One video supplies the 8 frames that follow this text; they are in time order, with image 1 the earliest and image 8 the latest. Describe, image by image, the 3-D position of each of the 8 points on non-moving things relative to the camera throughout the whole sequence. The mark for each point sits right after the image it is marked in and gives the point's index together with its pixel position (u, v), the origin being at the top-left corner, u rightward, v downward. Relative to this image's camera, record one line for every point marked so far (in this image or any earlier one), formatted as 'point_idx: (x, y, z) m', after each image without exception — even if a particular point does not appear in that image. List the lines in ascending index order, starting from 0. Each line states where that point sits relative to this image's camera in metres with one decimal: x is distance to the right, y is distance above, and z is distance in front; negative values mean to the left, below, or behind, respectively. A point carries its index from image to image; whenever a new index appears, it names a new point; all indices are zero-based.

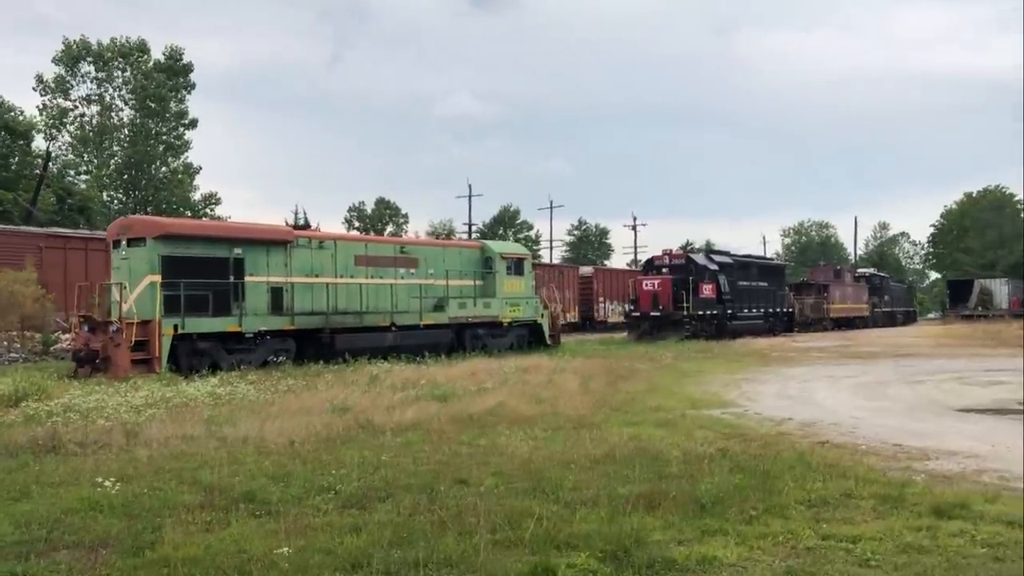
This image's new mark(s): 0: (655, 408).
0: (+2.2, -1.9, +13.6) m
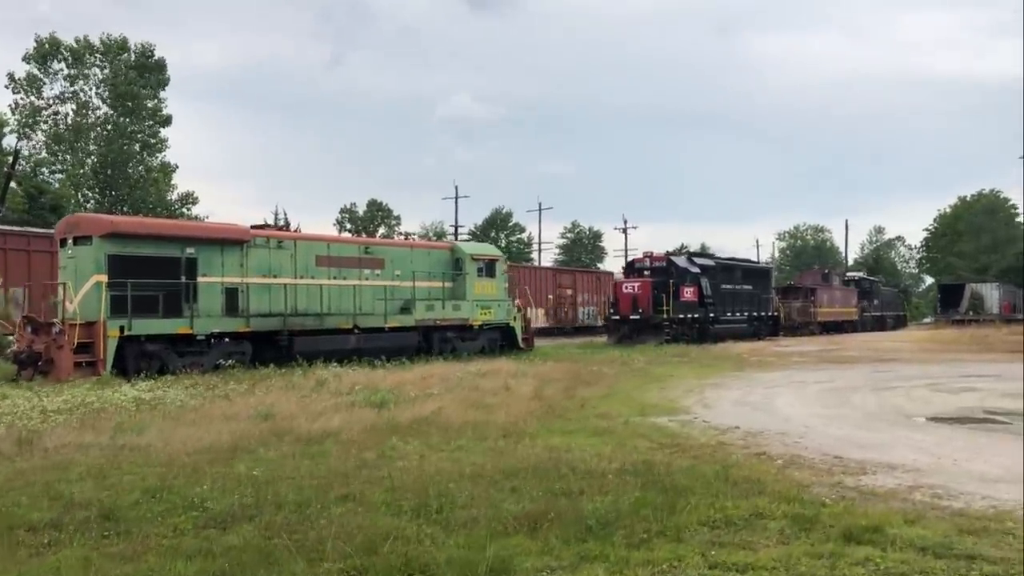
0: (+1.3, -1.9, +12.9) m
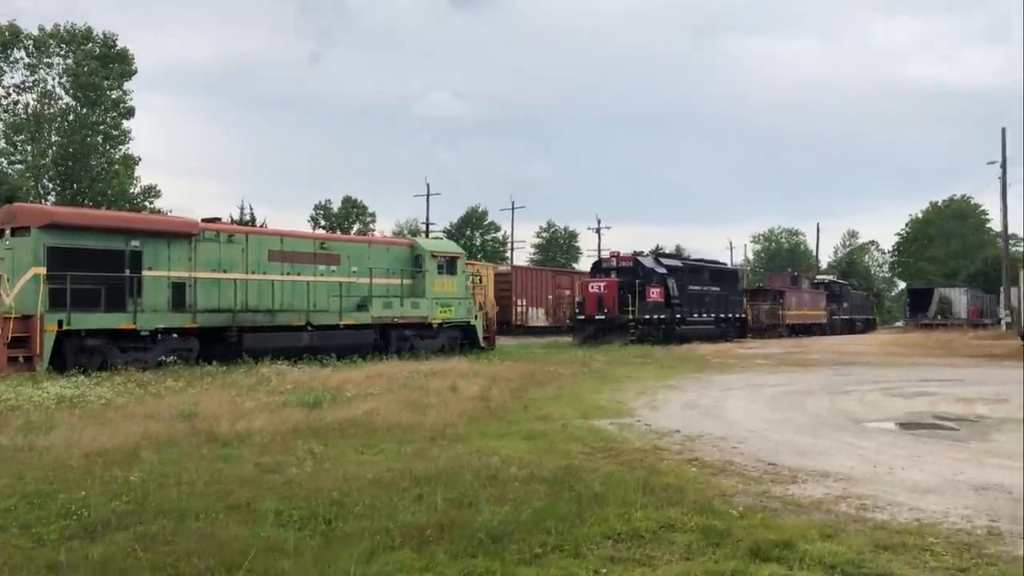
0: (+0.4, -1.9, +12.5) m
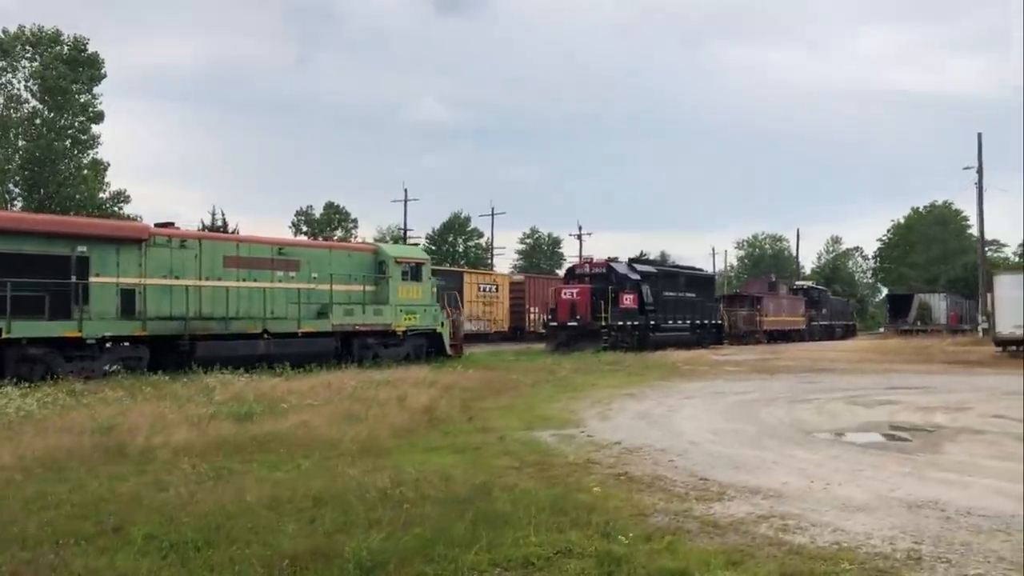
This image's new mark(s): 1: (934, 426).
0: (-0.4, -2.0, +12.1) m
1: (+6.2, -2.0, +12.8) m
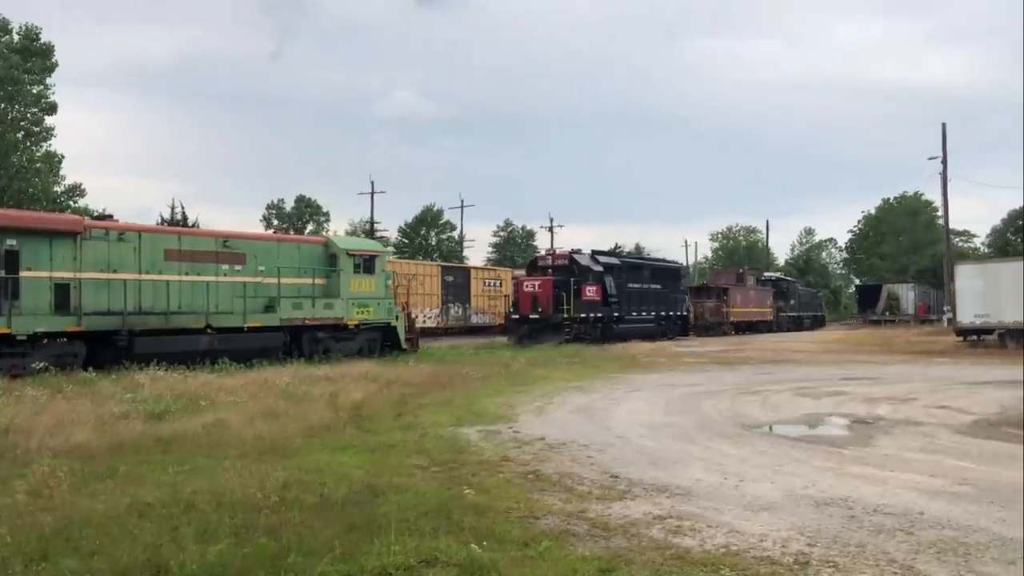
0: (-1.4, -1.8, +11.6) m
1: (+5.2, -1.9, +12.5) m
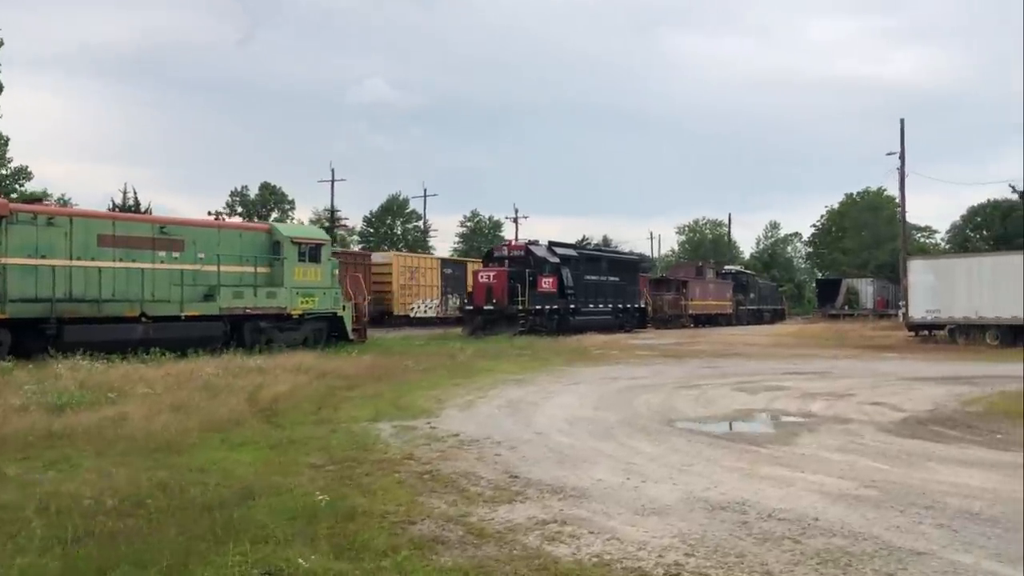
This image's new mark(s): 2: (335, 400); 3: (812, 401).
0: (-2.5, -1.7, +11.2) m
1: (+4.2, -1.8, +12.3) m
2: (-2.7, -1.7, +13.3) m
3: (+4.8, -1.8, +13.8) m
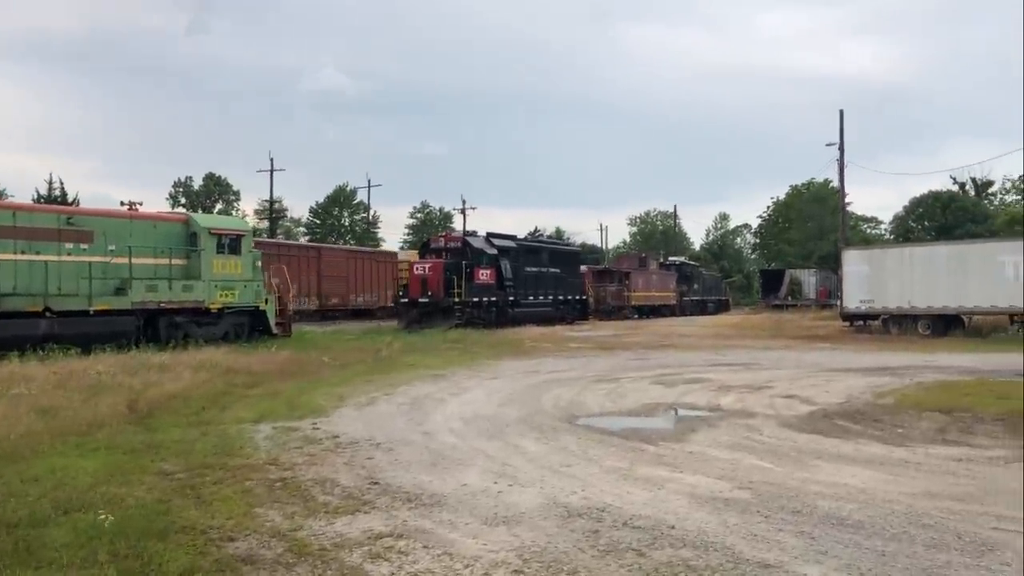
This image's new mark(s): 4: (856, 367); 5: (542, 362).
0: (-3.8, -1.6, +10.6) m
1: (+2.8, -1.7, +12.0) m
2: (-4.1, -1.6, +12.6) m
3: (+3.3, -1.7, +13.5) m
4: (+7.2, -1.7, +18.1) m
5: (+0.7, -1.7, +20.1) m
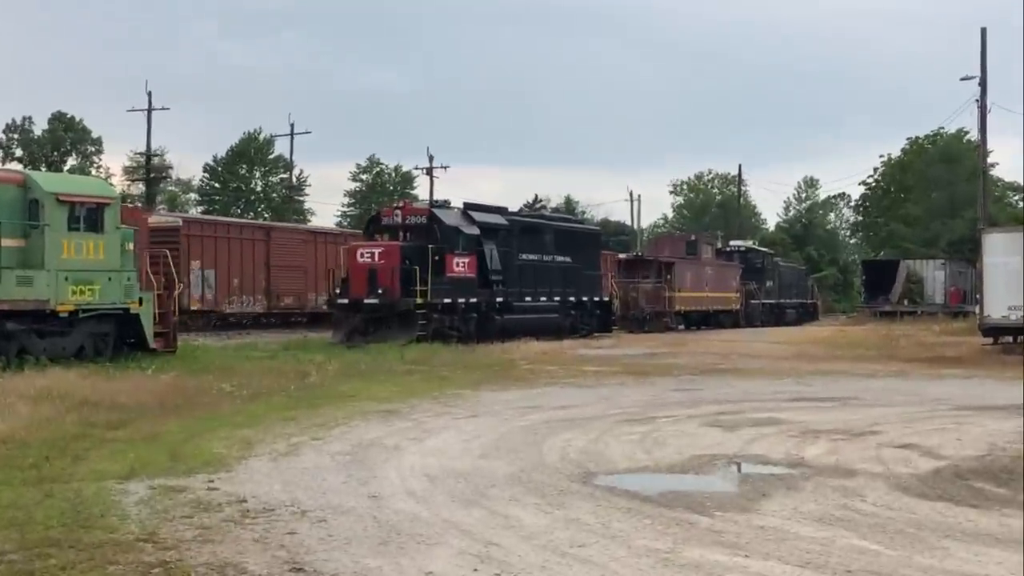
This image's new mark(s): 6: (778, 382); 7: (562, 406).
0: (-3.7, -1.6, +8.7) m
1: (+3.0, -1.7, +9.7) m
2: (-3.9, -1.7, +10.7) m
3: (+3.6, -1.8, +11.2) m
4: (+7.8, -1.9, +15.6) m
5: (+1.4, -1.9, +17.9) m
6: (+5.4, -1.9, +17.9) m
7: (+0.8, -1.8, +13.5) m
